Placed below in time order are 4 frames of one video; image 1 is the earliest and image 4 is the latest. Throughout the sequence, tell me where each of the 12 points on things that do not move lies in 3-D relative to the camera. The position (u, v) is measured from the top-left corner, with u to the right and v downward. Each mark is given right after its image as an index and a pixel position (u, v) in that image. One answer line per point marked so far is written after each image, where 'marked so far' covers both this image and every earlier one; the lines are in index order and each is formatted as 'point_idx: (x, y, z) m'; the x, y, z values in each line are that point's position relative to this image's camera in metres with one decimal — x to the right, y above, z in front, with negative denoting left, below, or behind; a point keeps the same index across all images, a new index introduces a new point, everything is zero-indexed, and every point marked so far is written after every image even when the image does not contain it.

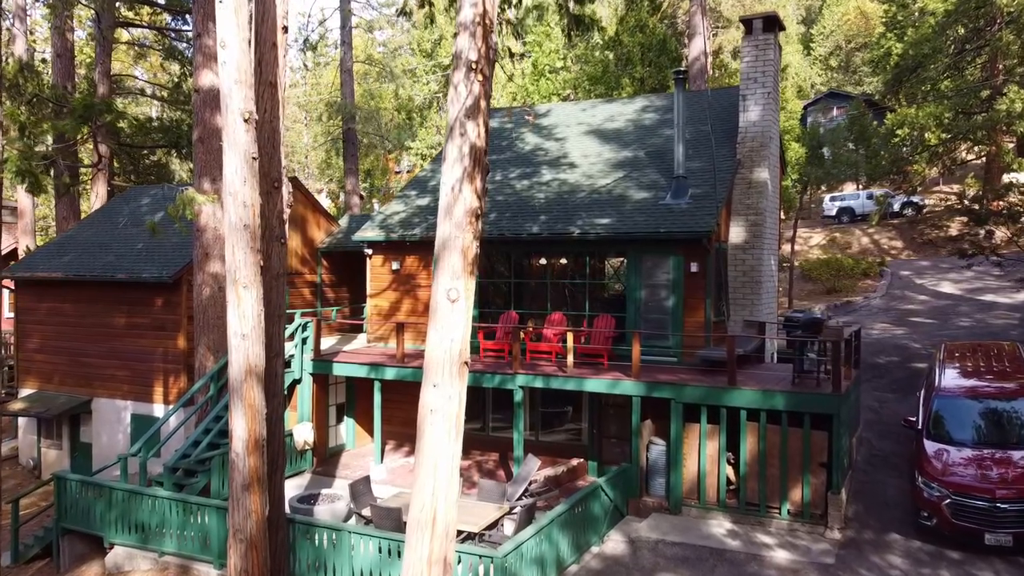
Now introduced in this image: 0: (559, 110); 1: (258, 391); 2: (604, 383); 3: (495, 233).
0: (+1.1, +4.1, +17.3) m
1: (-2.4, -1.0, +6.9) m
2: (+1.4, -1.4, +10.9) m
3: (-0.3, +1.0, +13.1) m
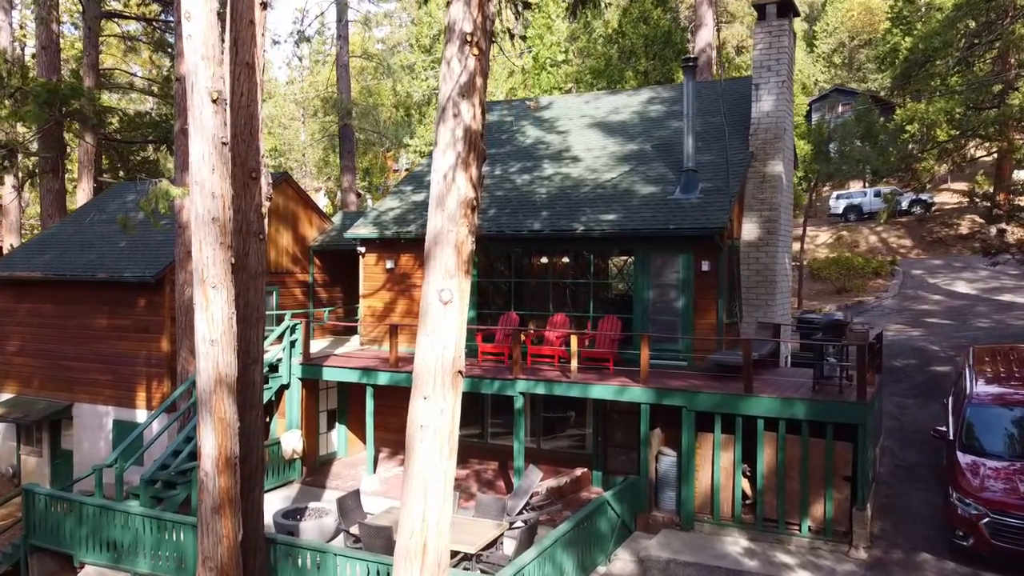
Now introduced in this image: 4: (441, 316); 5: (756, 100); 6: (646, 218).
0: (+1.1, +4.1, +16.6) m
1: (-2.4, -1.0, +6.2) m
2: (+1.4, -1.4, +10.2) m
3: (-0.3, +1.0, +12.4) m
4: (-0.5, -0.2, +5.7) m
5: (+4.1, +3.2, +12.5) m
6: (+2.1, +1.1, +11.6) m
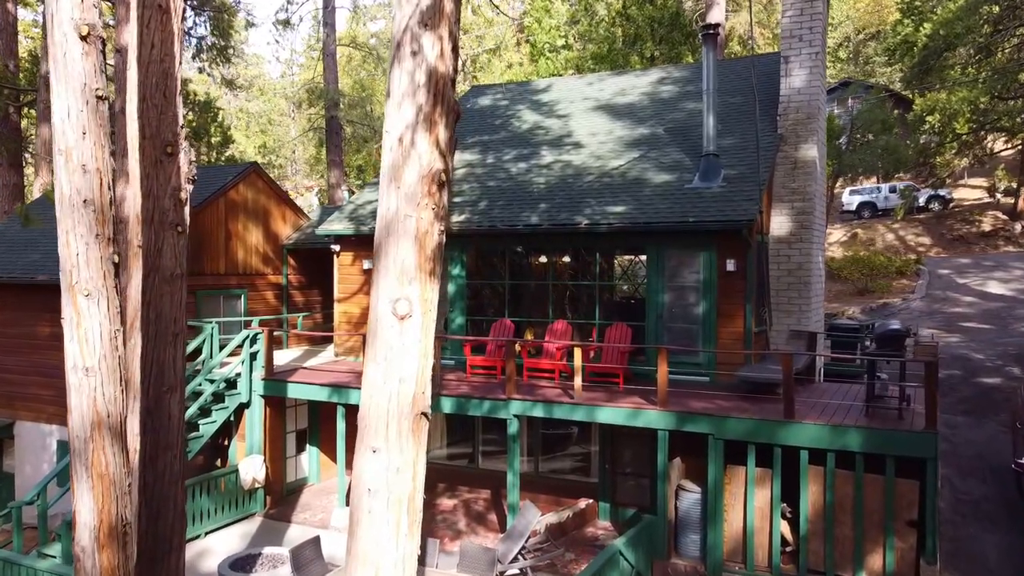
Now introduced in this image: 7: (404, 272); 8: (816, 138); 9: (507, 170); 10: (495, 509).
0: (+1.0, +4.1, +15.0) m
1: (-2.5, -1.0, +4.6) m
2: (+1.3, -1.5, +8.6) m
3: (-0.4, +0.9, +10.8) m
4: (-0.6, -0.3, +4.0) m
5: (+4.0, +3.1, +10.9) m
6: (+2.0, +1.1, +10.0) m
7: (-0.6, +0.1, +4.0) m
8: (+4.4, +2.2, +10.7) m
9: (-0.1, +2.0, +12.5) m
10: (-0.2, -3.2, +10.8) m
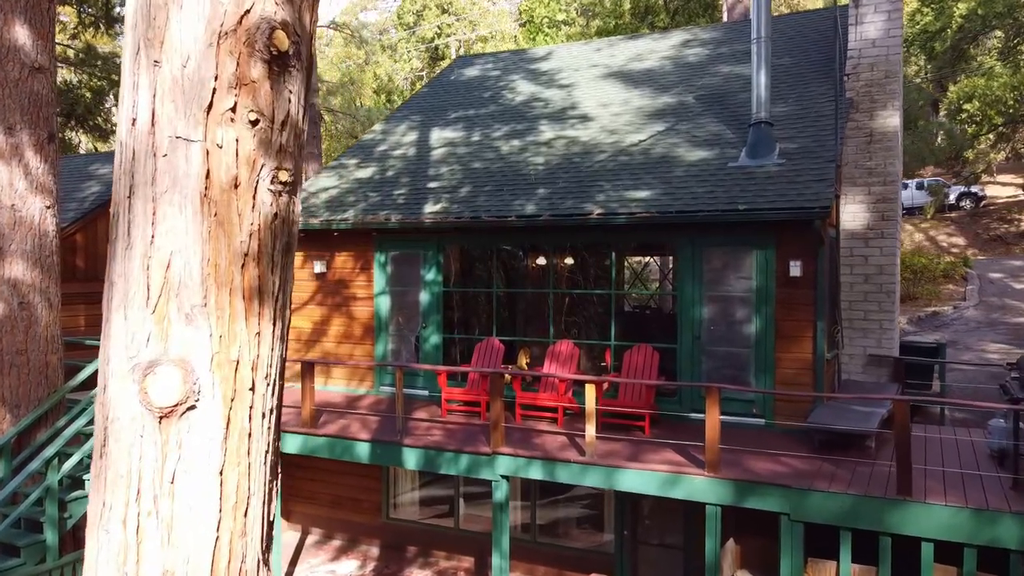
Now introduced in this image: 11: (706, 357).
0: (+0.9, +4.0, +12.5) m
1: (-2.6, -1.1, +2.0) m
2: (+1.2, -1.6, +6.1) m
3: (-0.5, +0.8, +8.3) m
4: (-0.7, -0.4, +1.5) m
5: (+3.9, +3.0, +8.4) m
6: (+1.9, +0.9, +7.5) m
7: (-0.7, 0.0, +1.5) m
8: (+4.3, +2.0, +8.2) m
9: (-0.2, +1.9, +10.0) m
10: (-0.4, -3.3, +8.3) m
11: (+2.0, -0.7, +7.5) m
